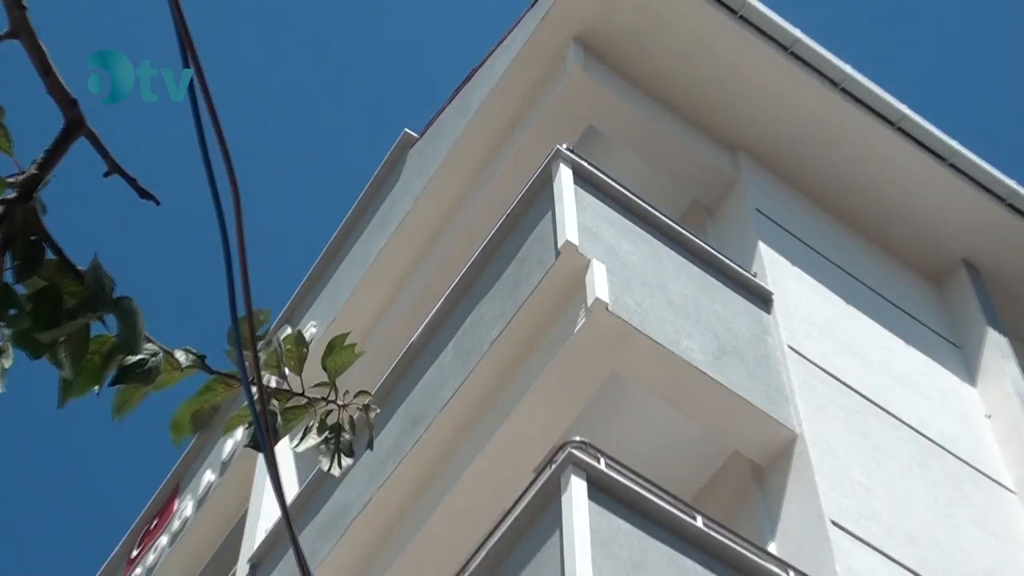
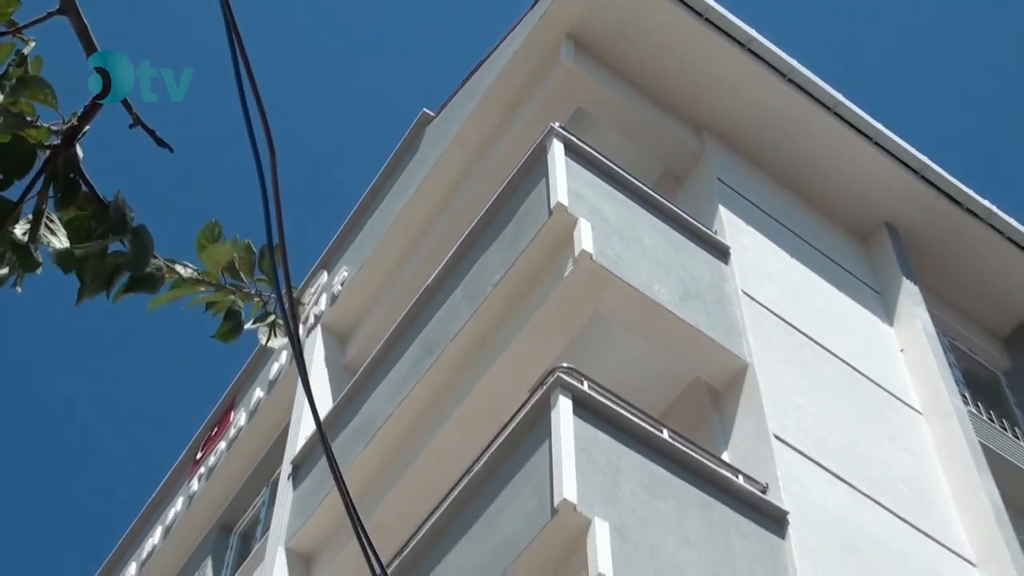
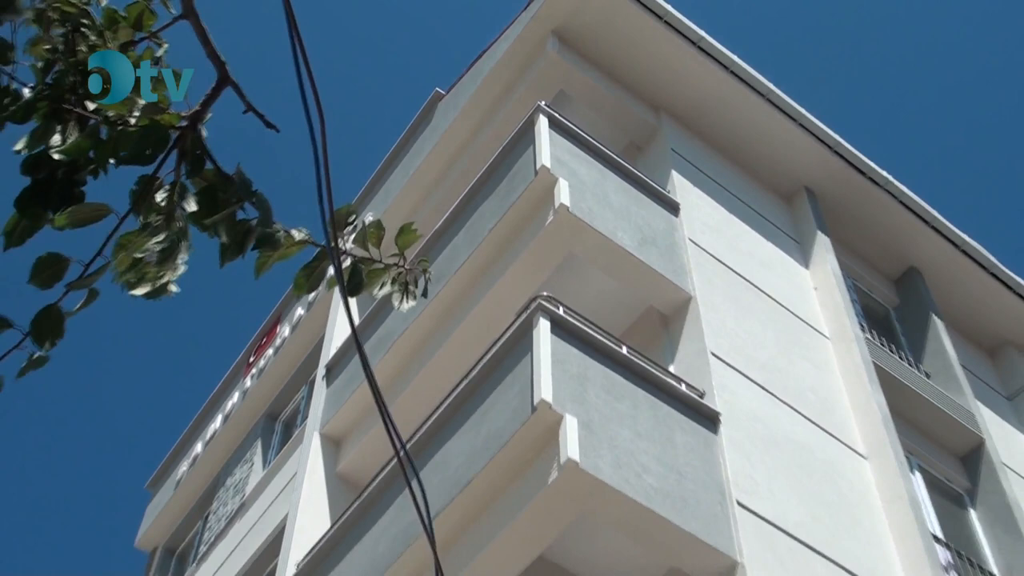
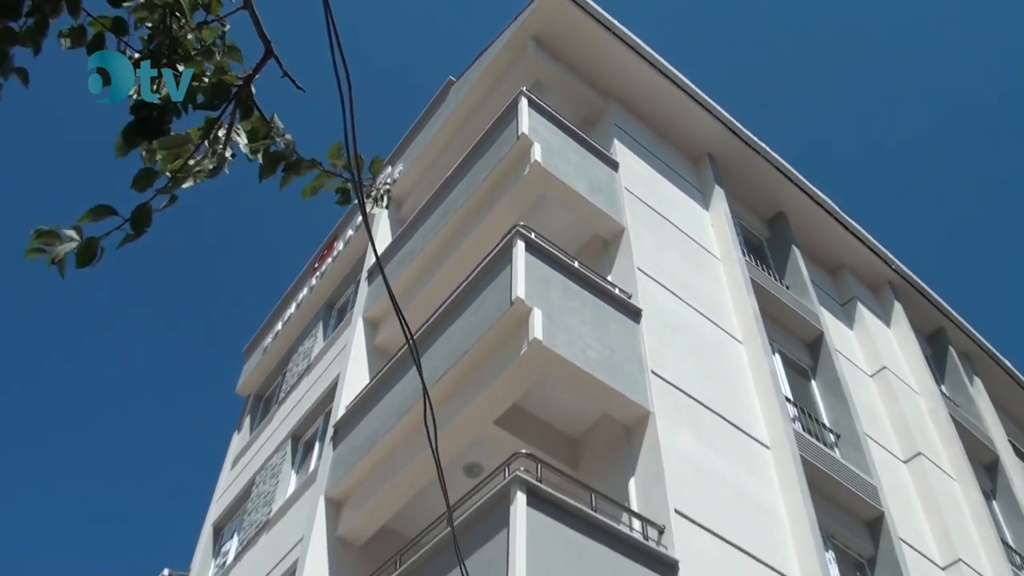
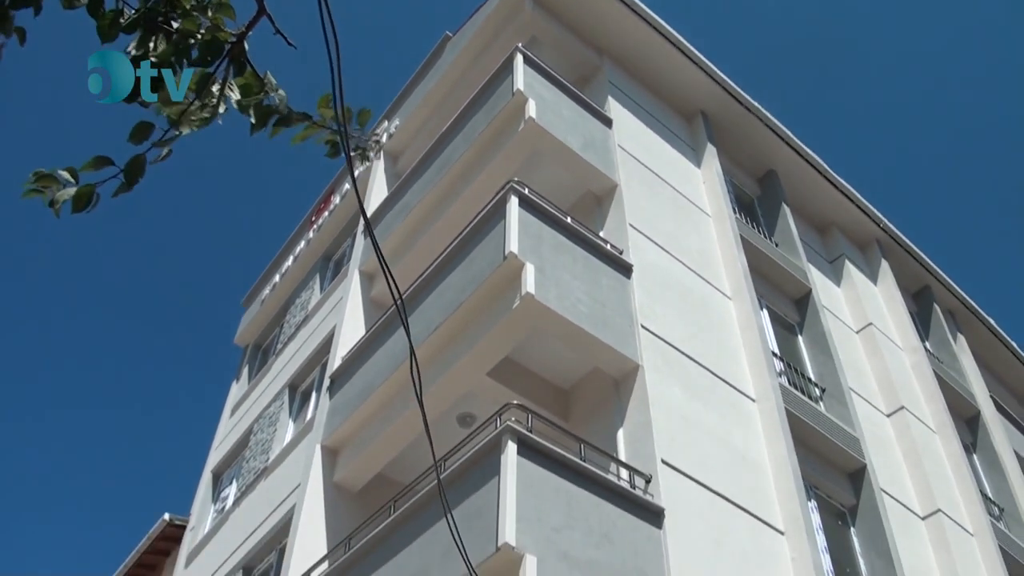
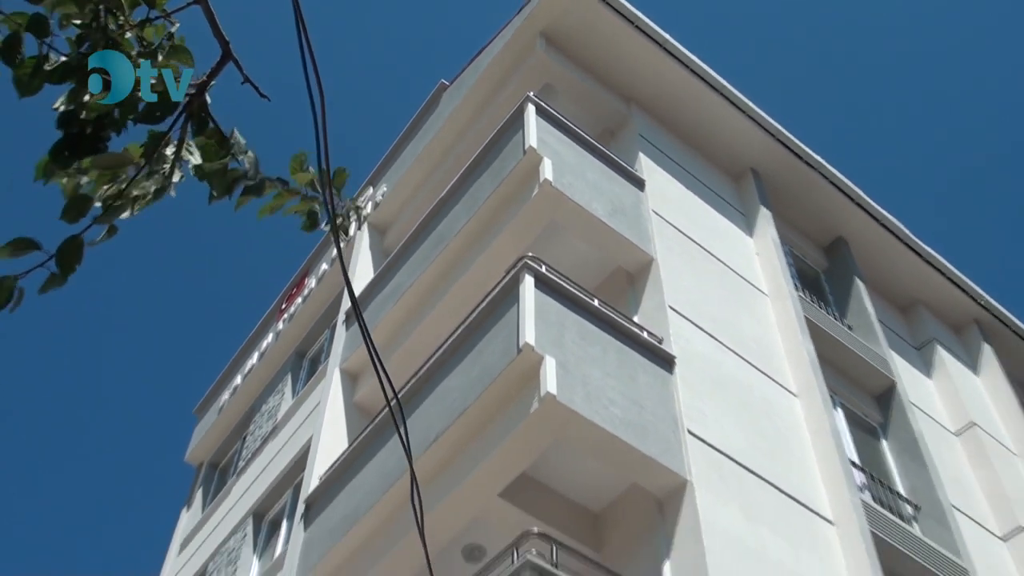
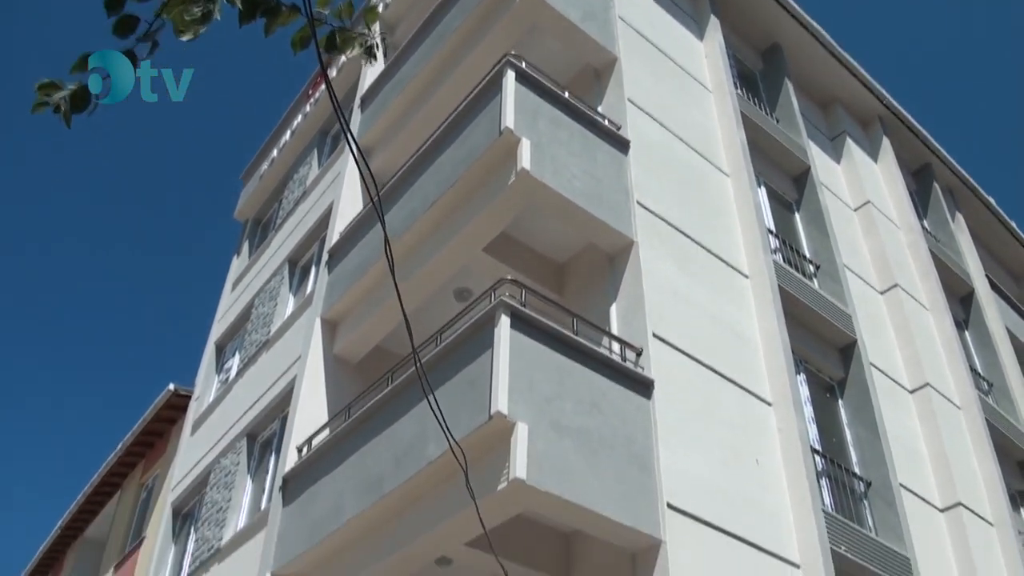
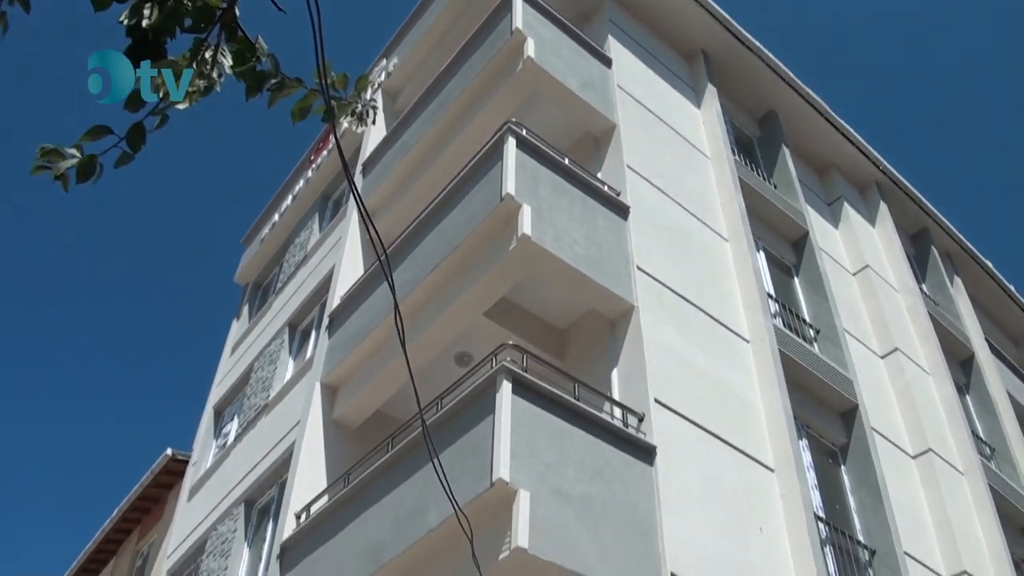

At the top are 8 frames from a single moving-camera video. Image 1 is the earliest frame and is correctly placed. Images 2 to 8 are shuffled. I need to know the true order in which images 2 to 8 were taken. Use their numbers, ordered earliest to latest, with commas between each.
2, 3, 6, 4, 5, 8, 7
